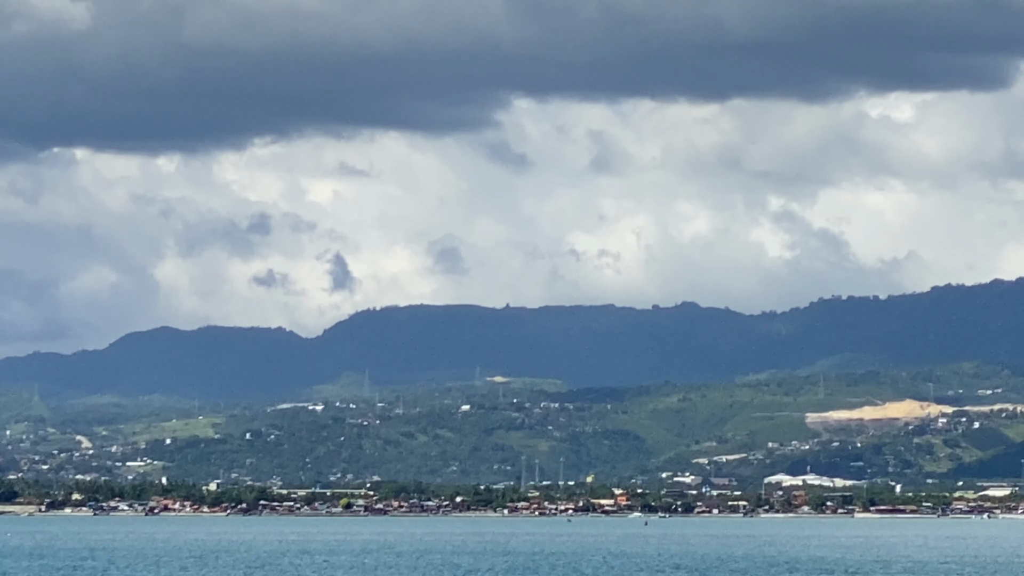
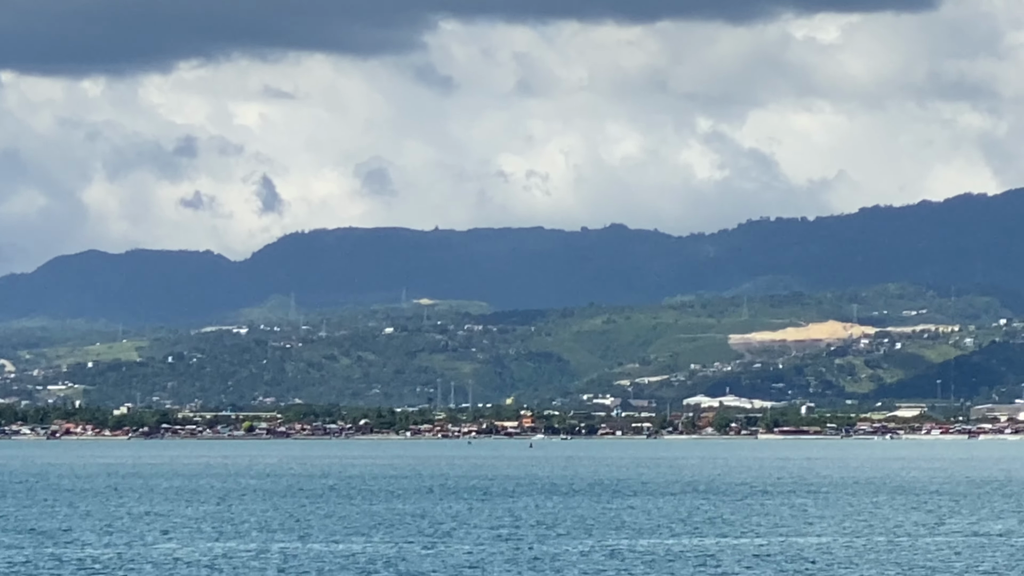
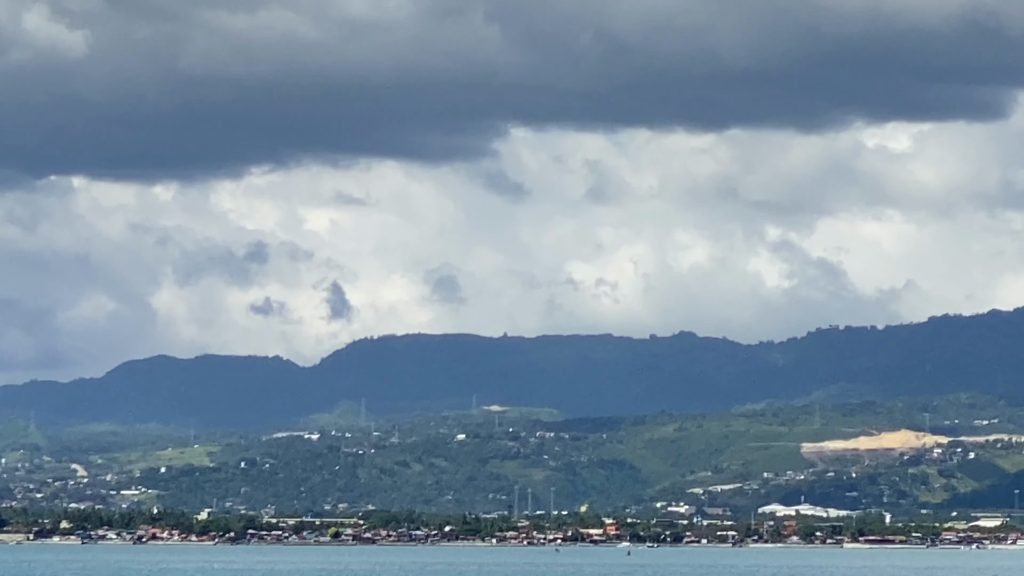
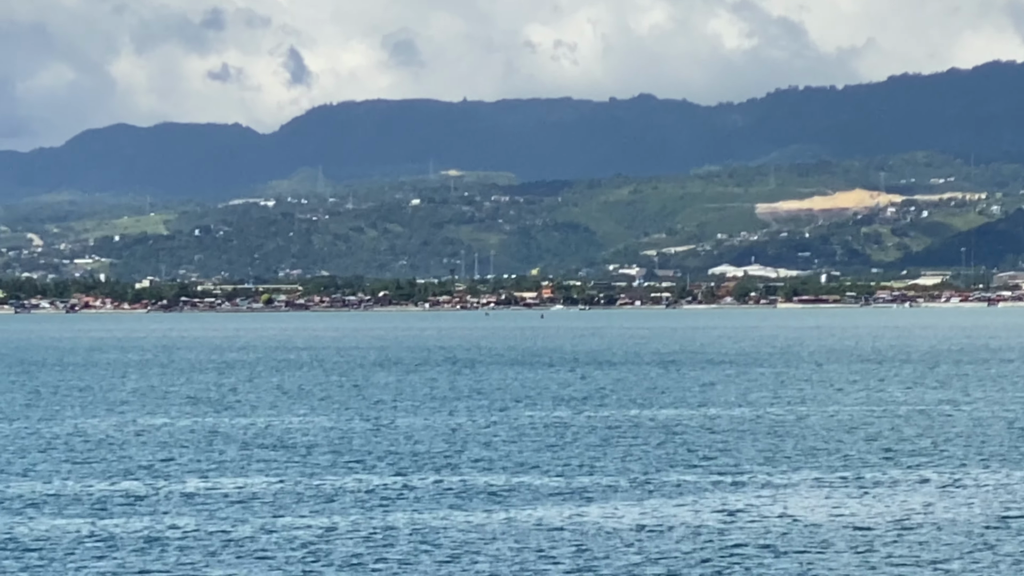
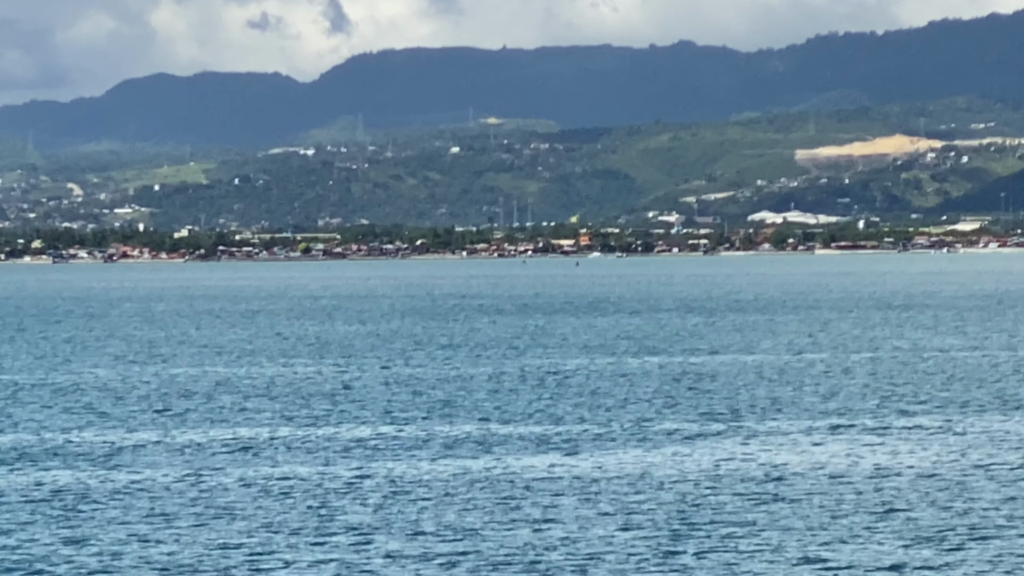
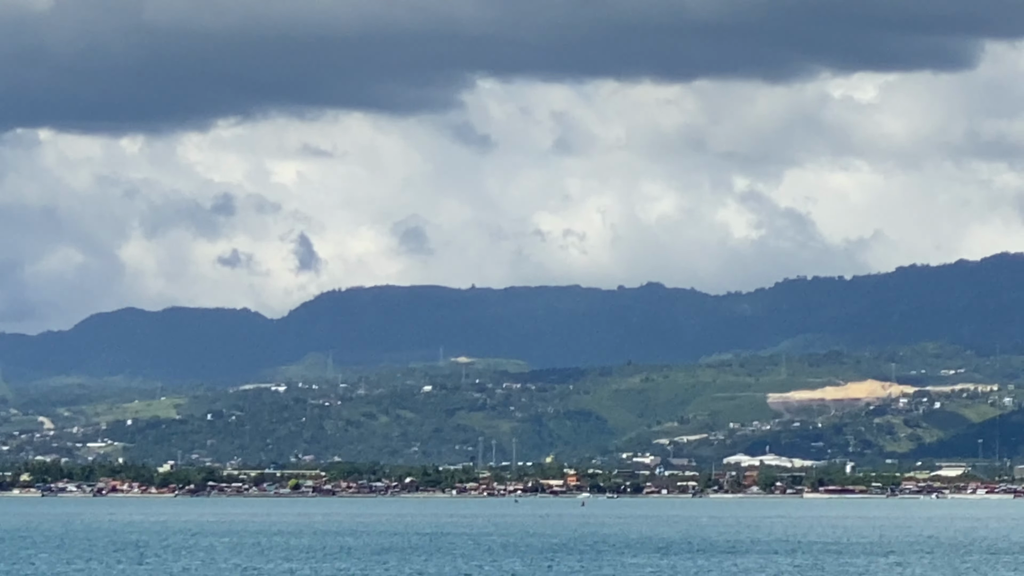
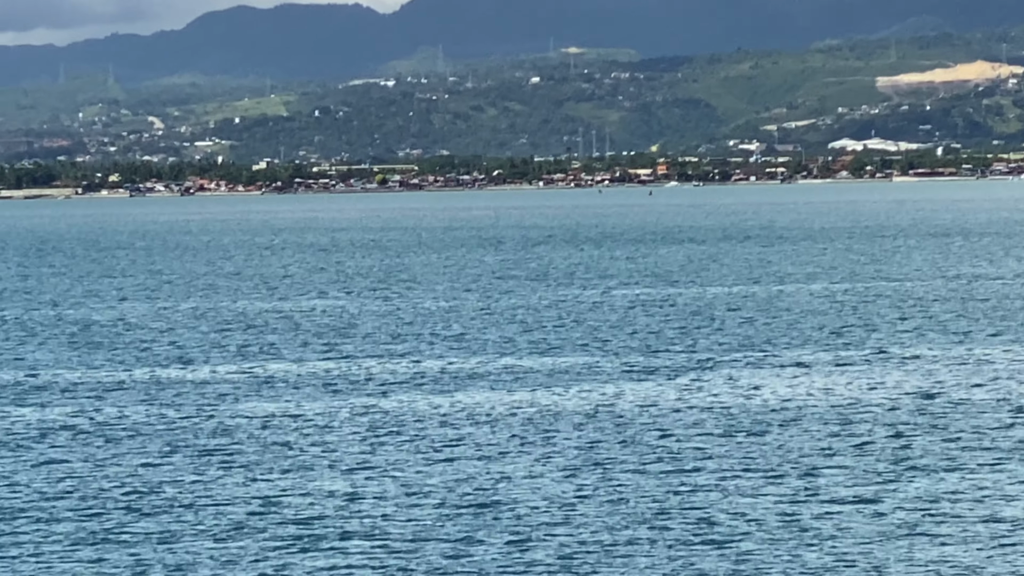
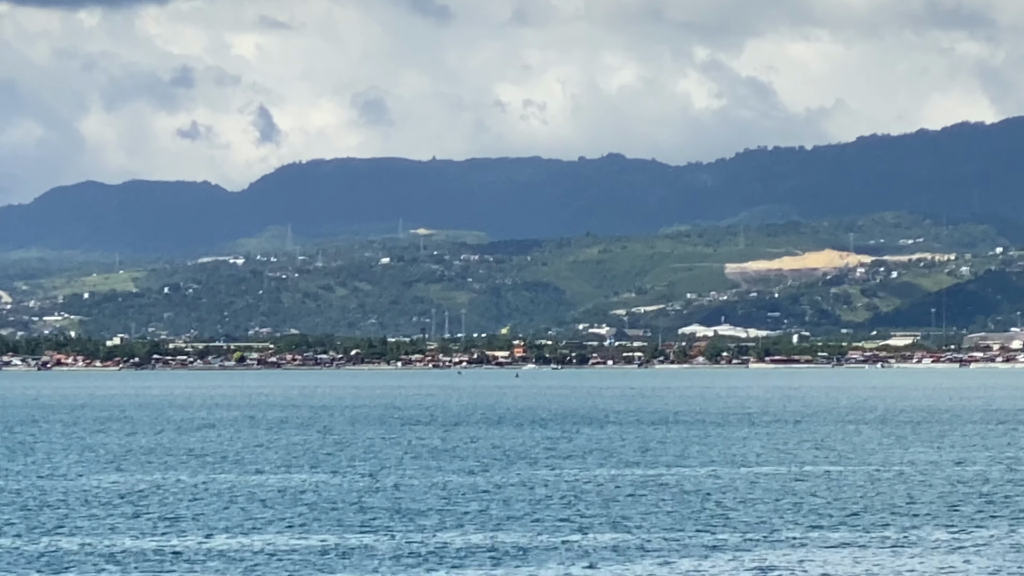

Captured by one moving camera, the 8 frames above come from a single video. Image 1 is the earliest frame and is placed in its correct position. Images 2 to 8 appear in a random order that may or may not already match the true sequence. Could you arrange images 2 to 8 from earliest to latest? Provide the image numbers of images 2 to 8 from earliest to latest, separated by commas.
3, 6, 2, 8, 4, 5, 7
